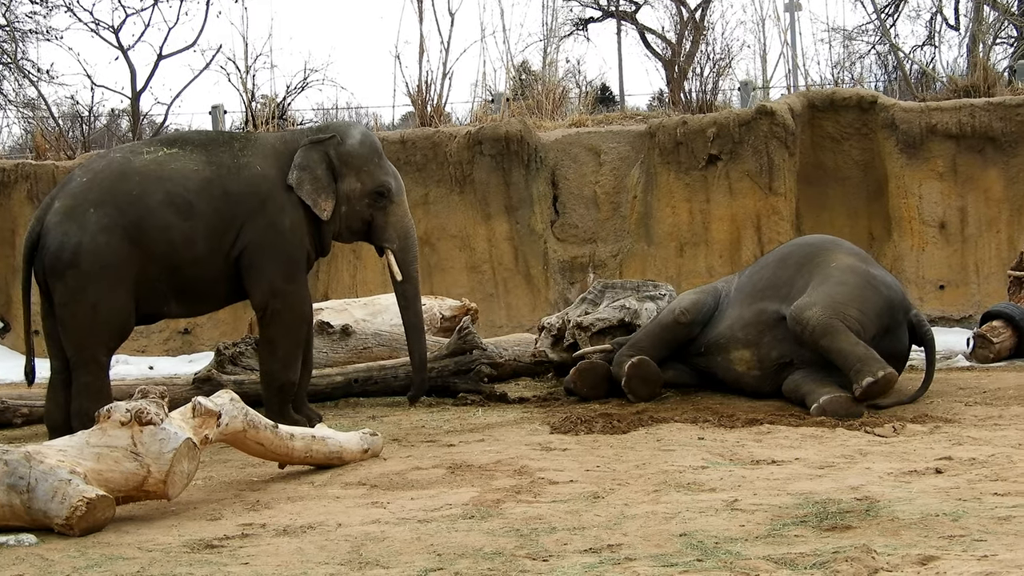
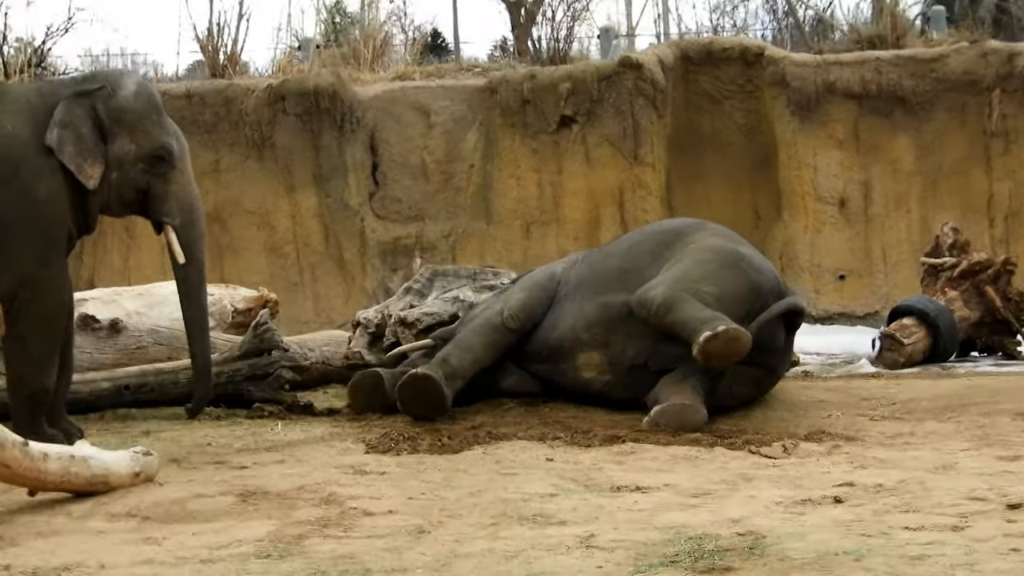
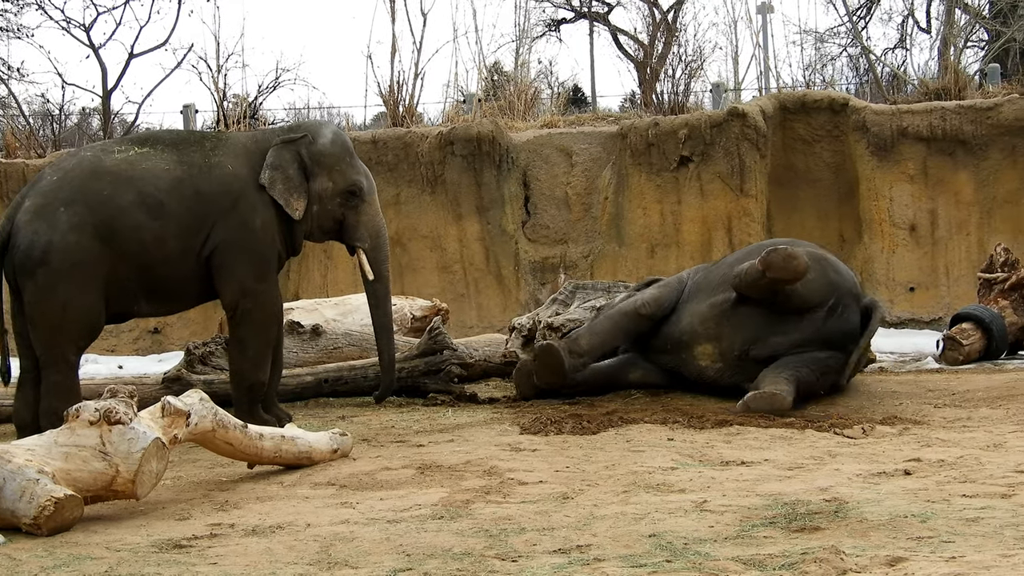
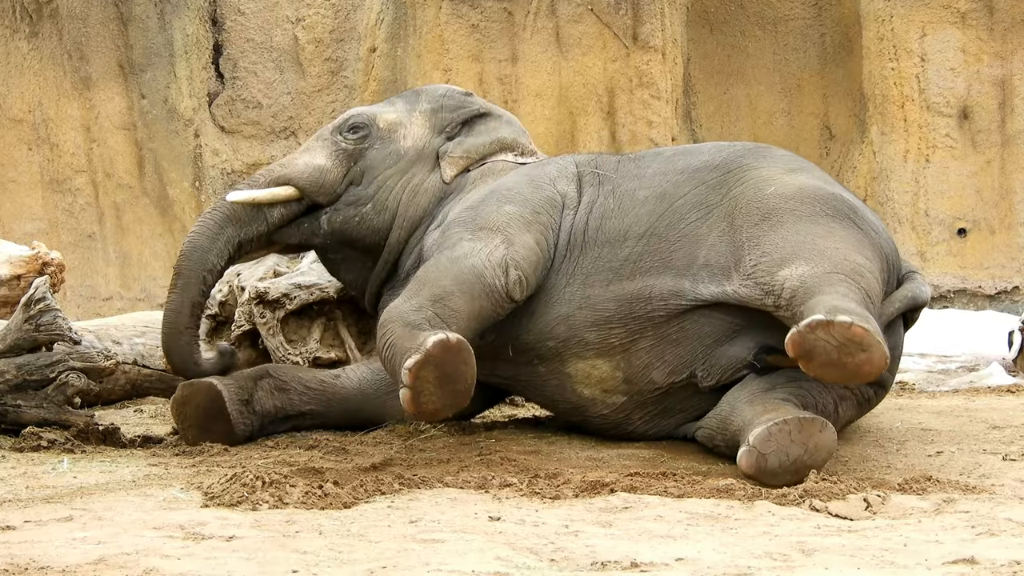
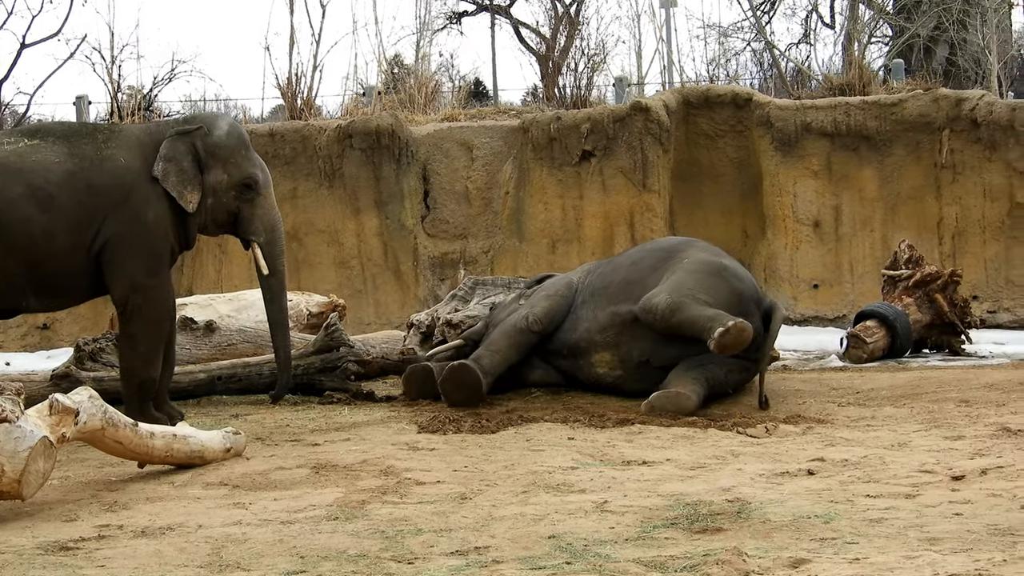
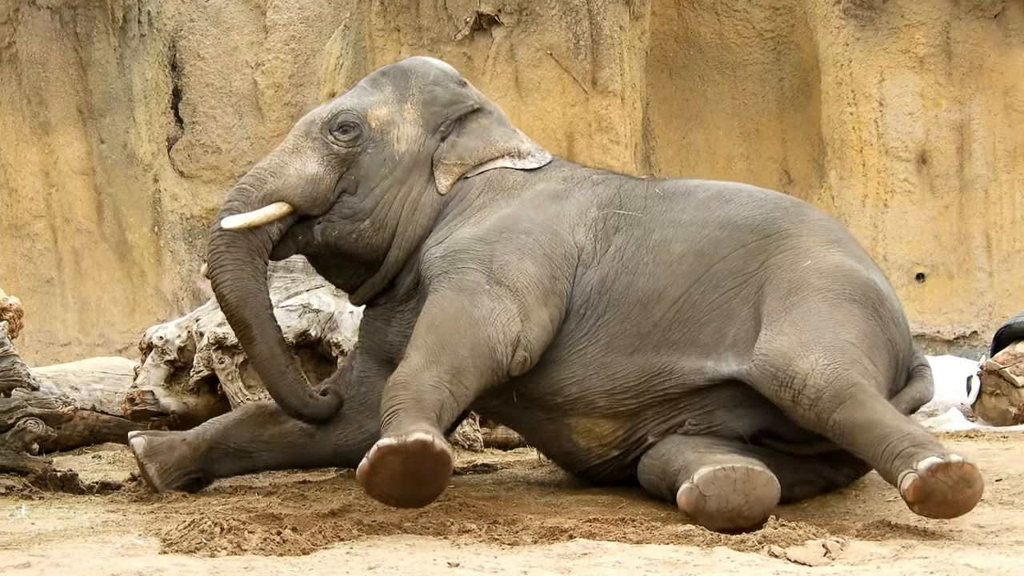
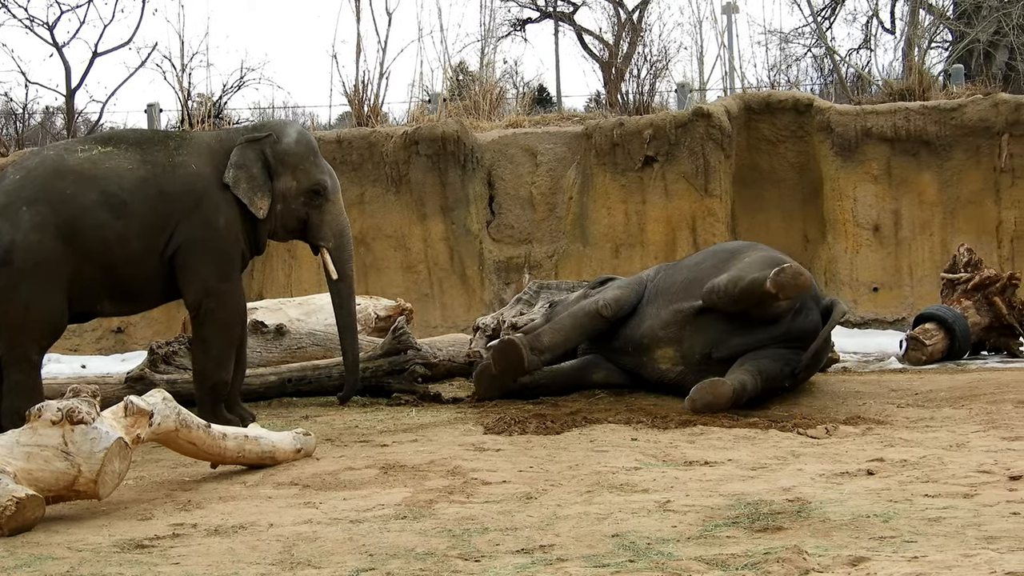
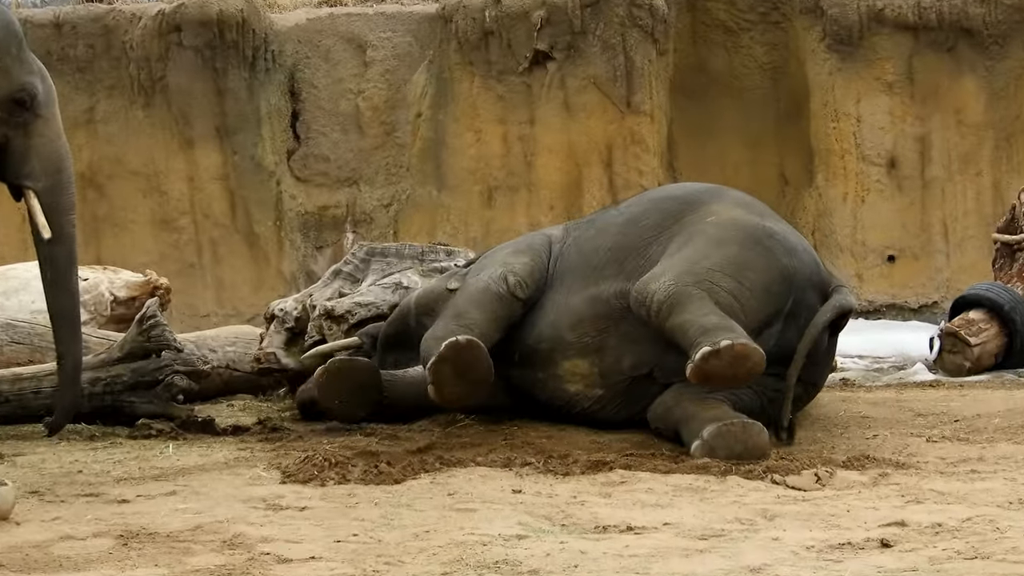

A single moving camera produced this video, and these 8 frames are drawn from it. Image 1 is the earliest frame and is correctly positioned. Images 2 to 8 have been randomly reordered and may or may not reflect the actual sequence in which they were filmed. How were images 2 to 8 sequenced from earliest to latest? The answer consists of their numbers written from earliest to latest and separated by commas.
3, 7, 5, 2, 8, 4, 6
